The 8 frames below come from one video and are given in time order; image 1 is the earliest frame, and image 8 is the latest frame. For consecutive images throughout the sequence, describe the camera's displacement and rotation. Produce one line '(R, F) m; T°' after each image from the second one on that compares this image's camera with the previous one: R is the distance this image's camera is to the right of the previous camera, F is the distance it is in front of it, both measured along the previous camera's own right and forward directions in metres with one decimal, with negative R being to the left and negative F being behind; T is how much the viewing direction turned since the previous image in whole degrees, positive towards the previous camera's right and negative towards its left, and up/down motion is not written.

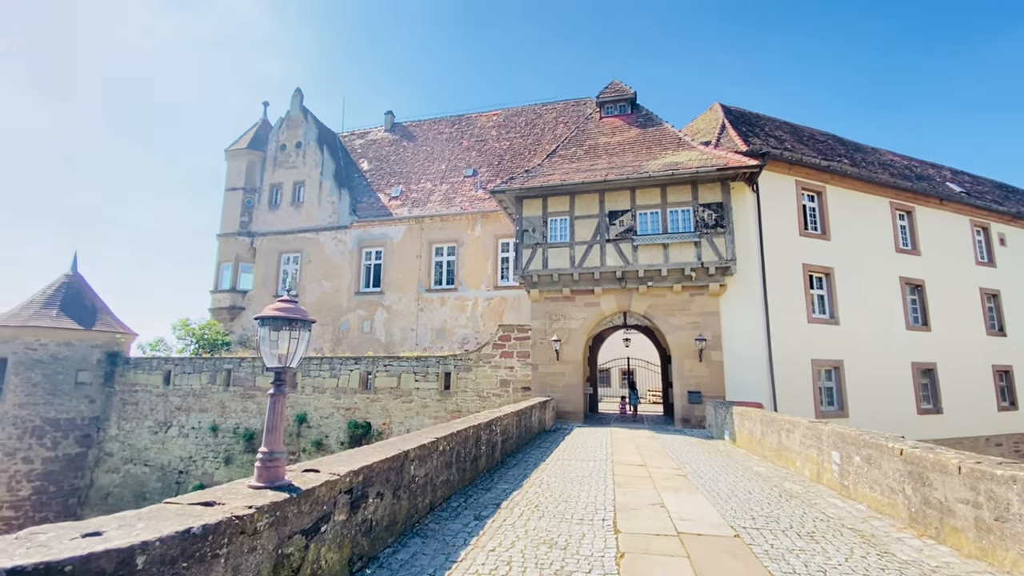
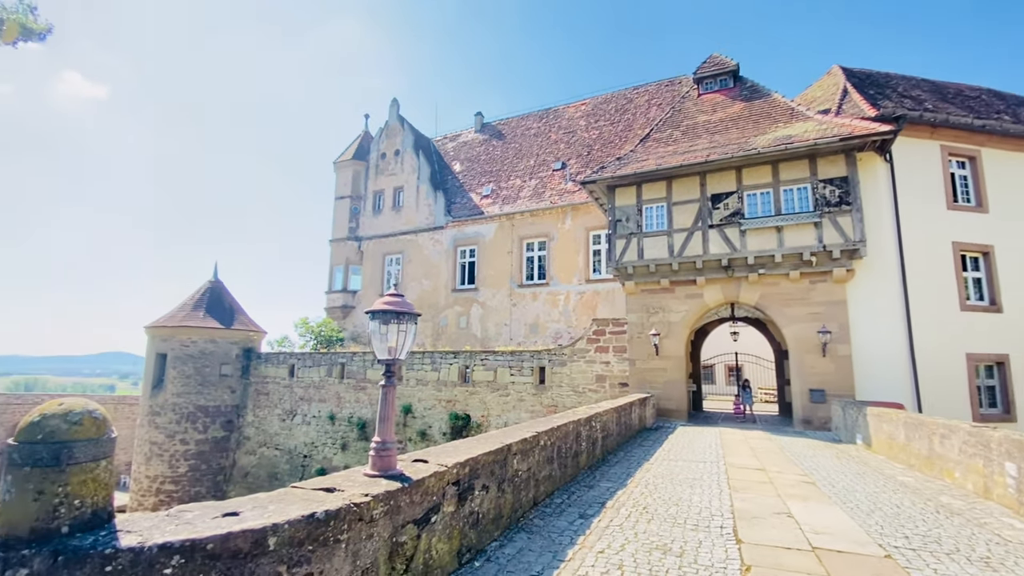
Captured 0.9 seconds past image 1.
(-0.1, +0.1) m; -11°
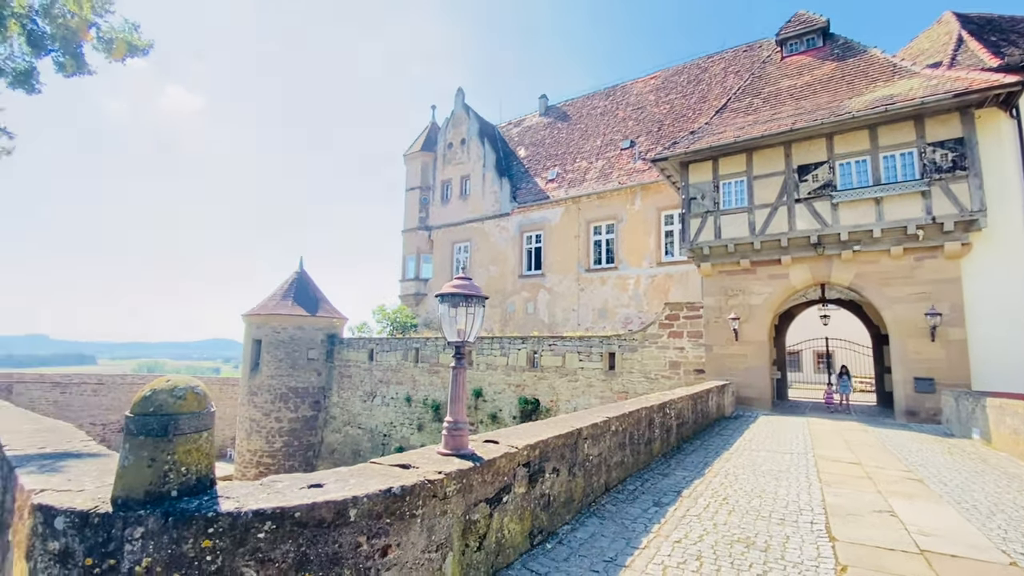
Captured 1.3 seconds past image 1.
(0.0, +0.1) m; -8°
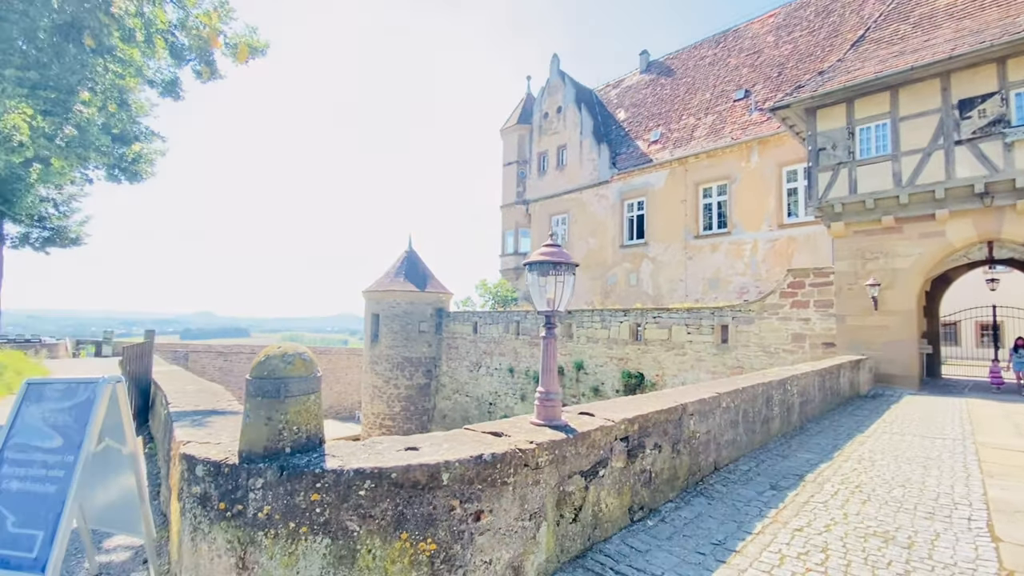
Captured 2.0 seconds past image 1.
(+0.1, +0.1) m; -12°
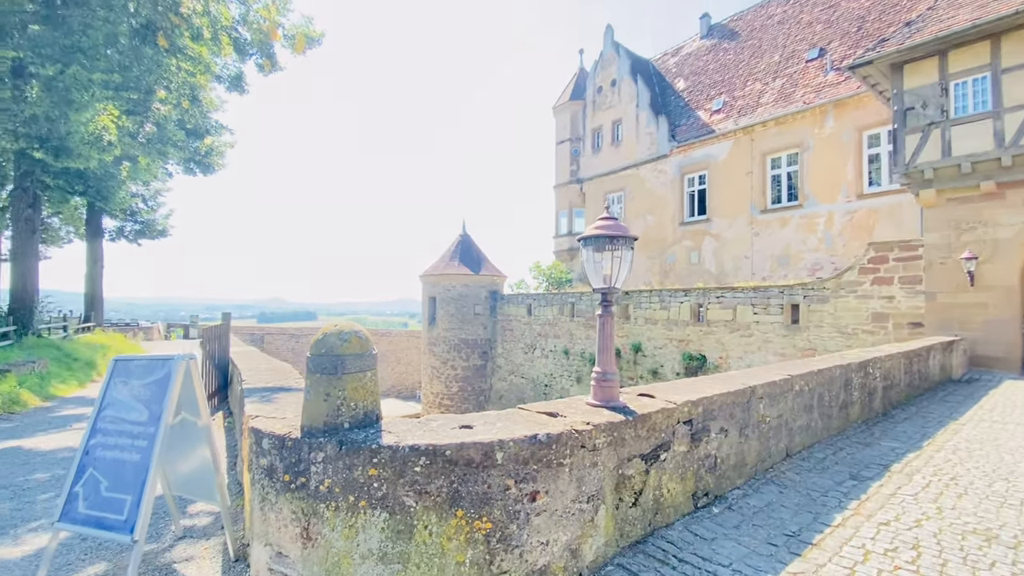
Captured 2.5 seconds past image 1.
(0.0, +0.1) m; -6°
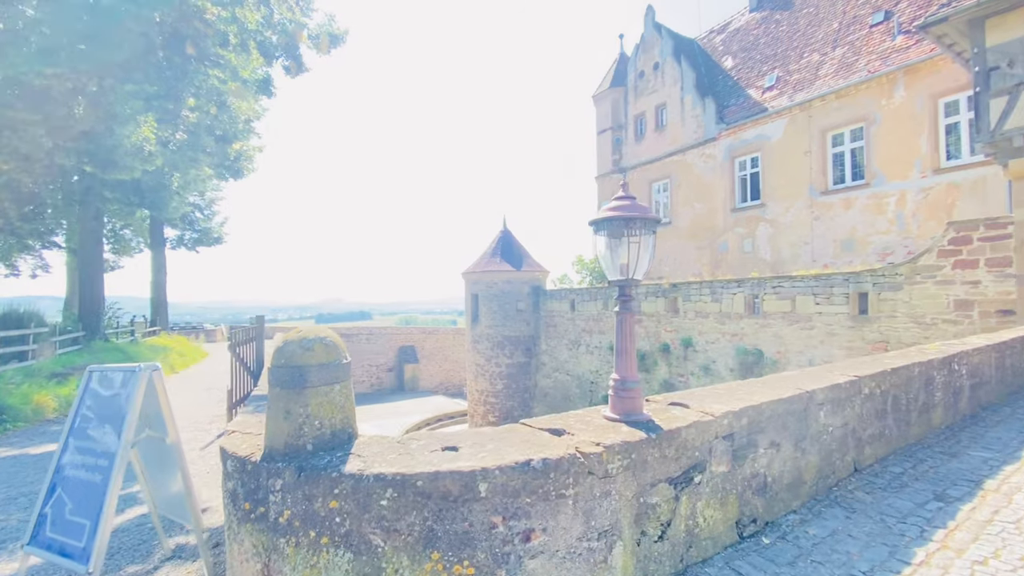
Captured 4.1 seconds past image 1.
(+0.3, +0.5) m; -6°
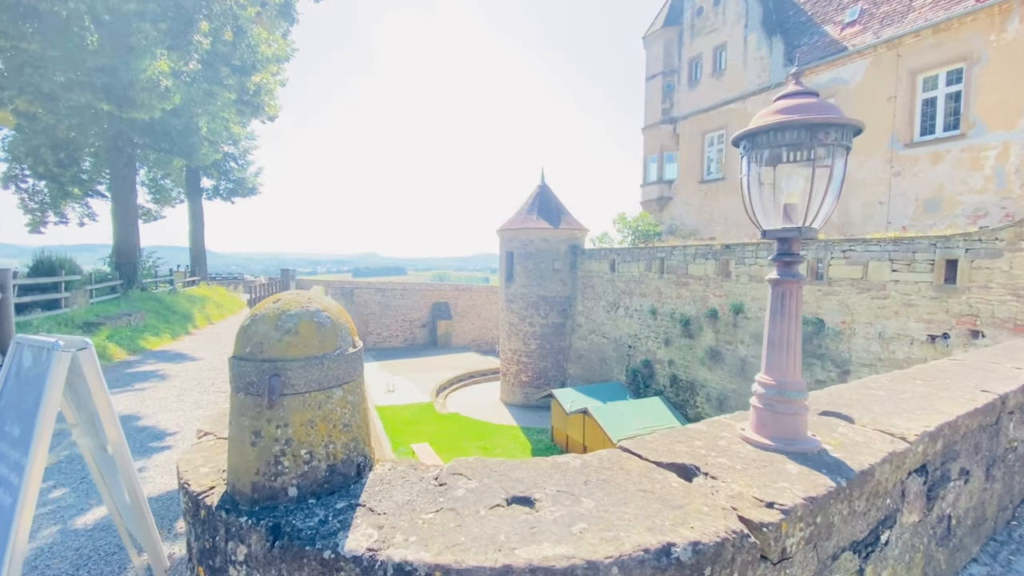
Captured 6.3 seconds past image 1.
(-0.2, +1.0) m; -4°
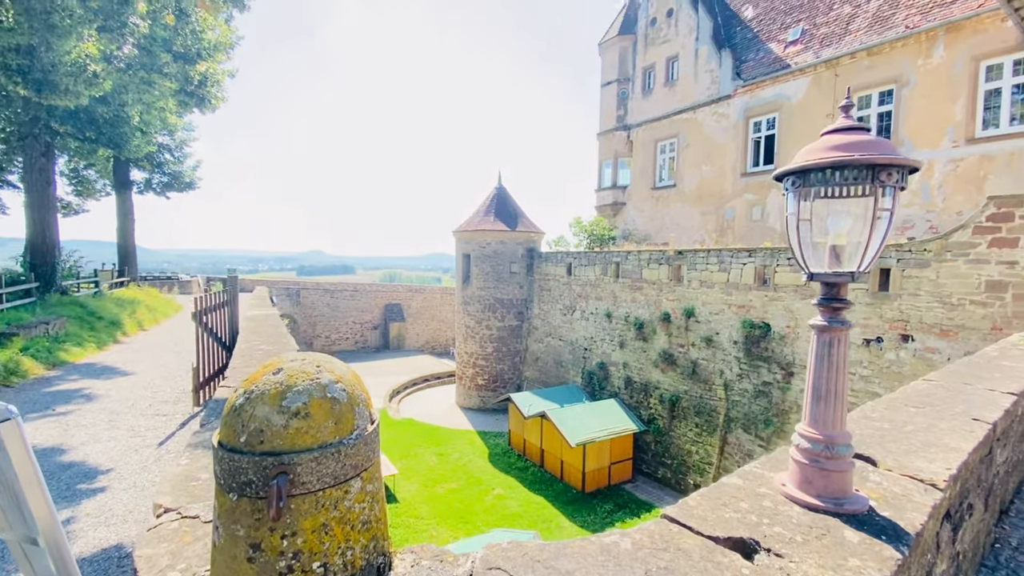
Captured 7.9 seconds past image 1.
(-0.3, +0.2) m; +6°
